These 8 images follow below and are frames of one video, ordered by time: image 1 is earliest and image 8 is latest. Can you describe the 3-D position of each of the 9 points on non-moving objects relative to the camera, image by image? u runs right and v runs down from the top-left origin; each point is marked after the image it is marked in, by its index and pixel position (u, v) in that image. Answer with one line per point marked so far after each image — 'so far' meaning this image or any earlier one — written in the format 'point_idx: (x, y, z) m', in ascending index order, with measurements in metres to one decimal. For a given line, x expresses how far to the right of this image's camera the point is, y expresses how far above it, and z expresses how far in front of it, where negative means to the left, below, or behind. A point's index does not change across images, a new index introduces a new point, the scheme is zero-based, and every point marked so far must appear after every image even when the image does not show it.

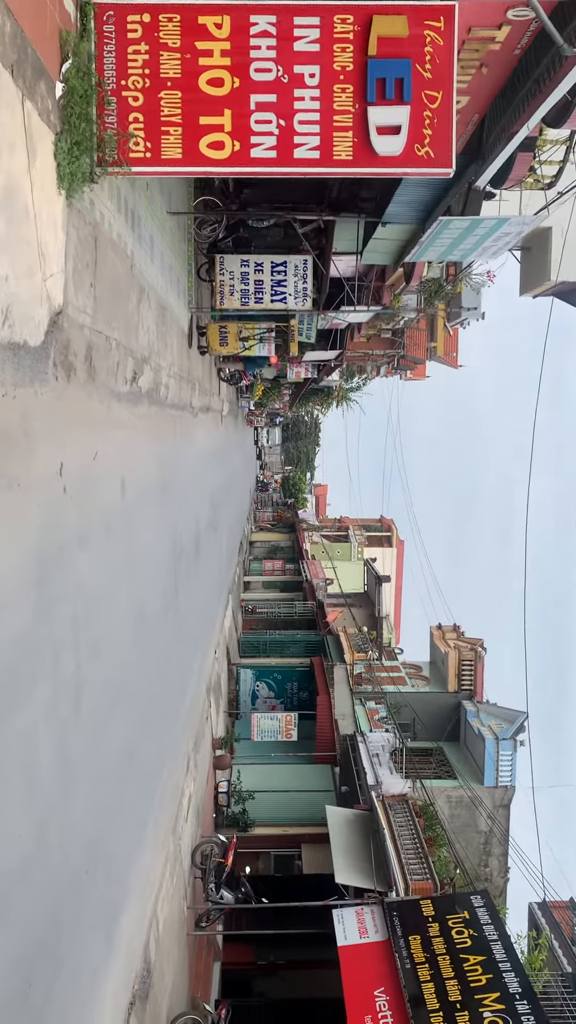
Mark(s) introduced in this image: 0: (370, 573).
0: (+1.8, -1.3, +18.7) m
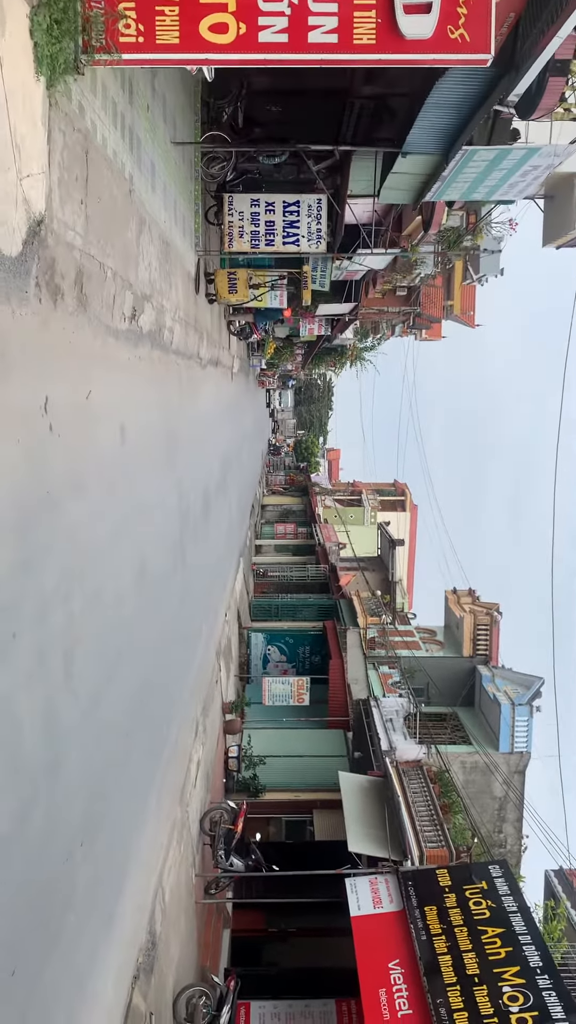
0: (+2.0, -0.5, +18.4) m
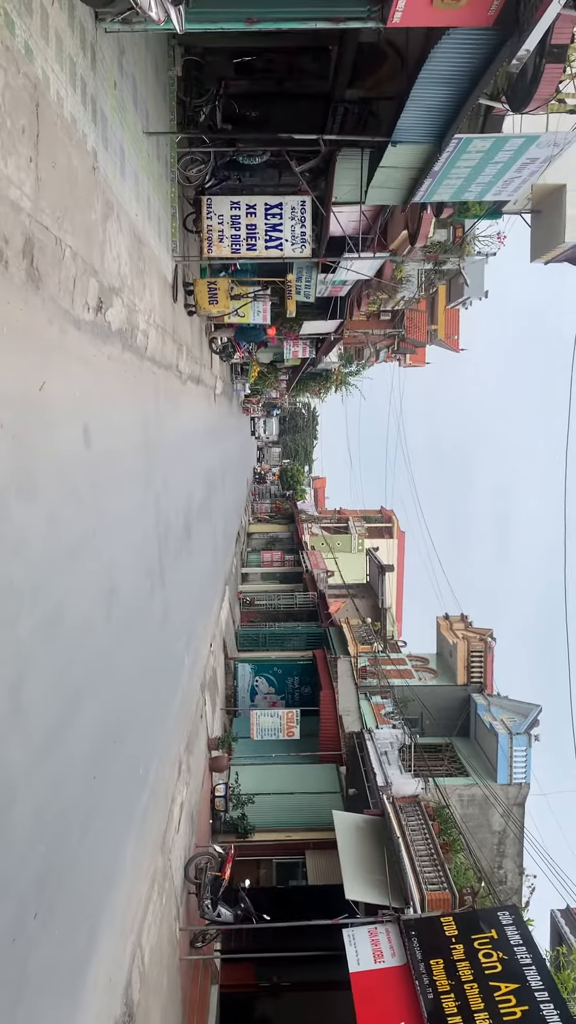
0: (+1.7, -1.0, +17.9) m
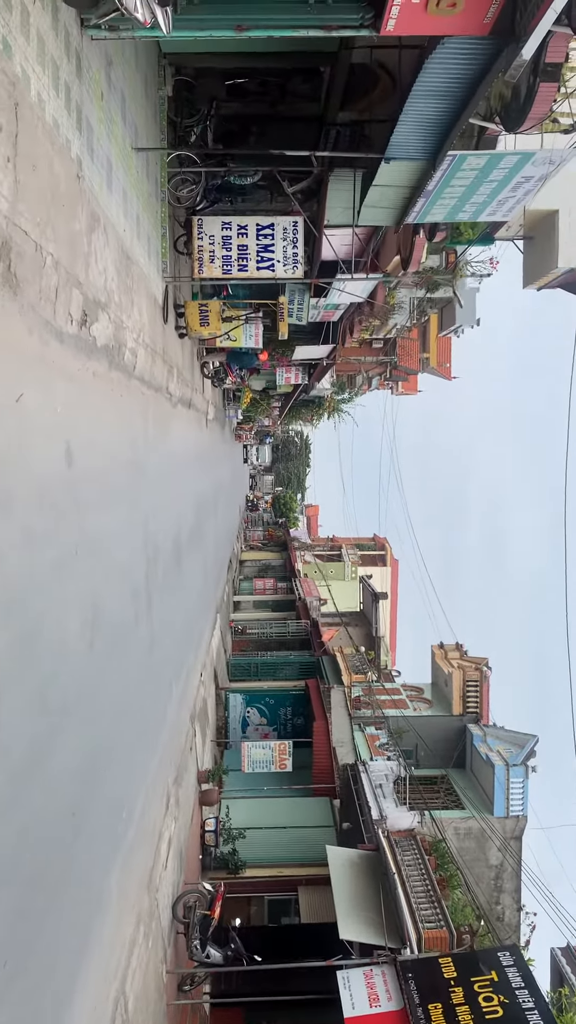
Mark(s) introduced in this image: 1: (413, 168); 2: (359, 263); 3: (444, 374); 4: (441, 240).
0: (+1.6, -1.6, +17.7) m
1: (+0.8, +2.2, +5.7) m
2: (+0.7, +2.5, +8.6) m
3: (+3.5, +3.1, +19.7) m
4: (+1.7, +3.0, +9.5) m
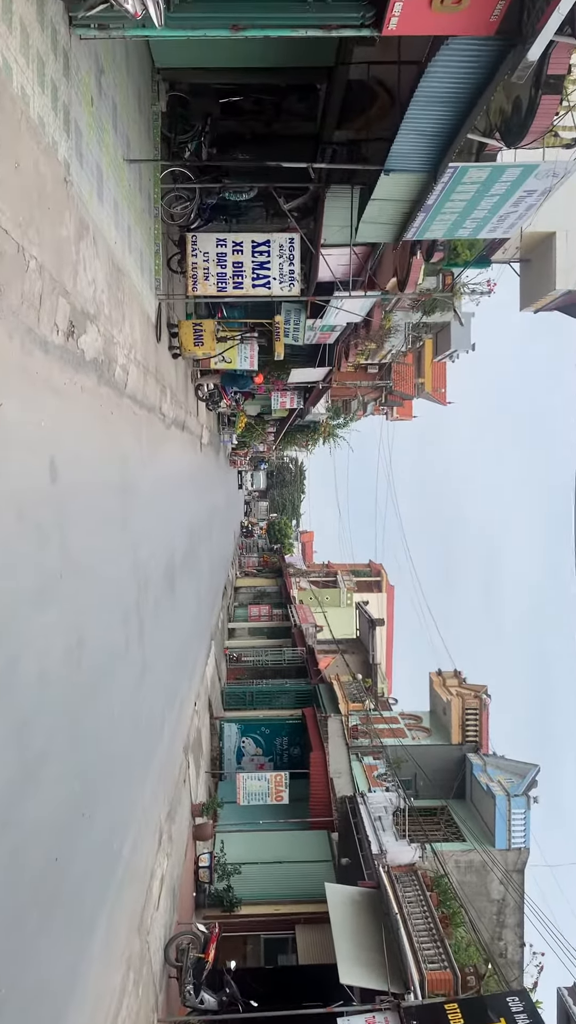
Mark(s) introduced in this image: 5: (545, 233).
0: (+1.5, -2.1, +17.4) m
1: (+0.8, +2.1, +5.5) m
2: (+0.7, +2.2, +8.5) m
3: (+3.4, +2.6, +19.6) m
4: (+1.6, +2.7, +9.4) m
5: (+2.8, +3.1, +9.5) m
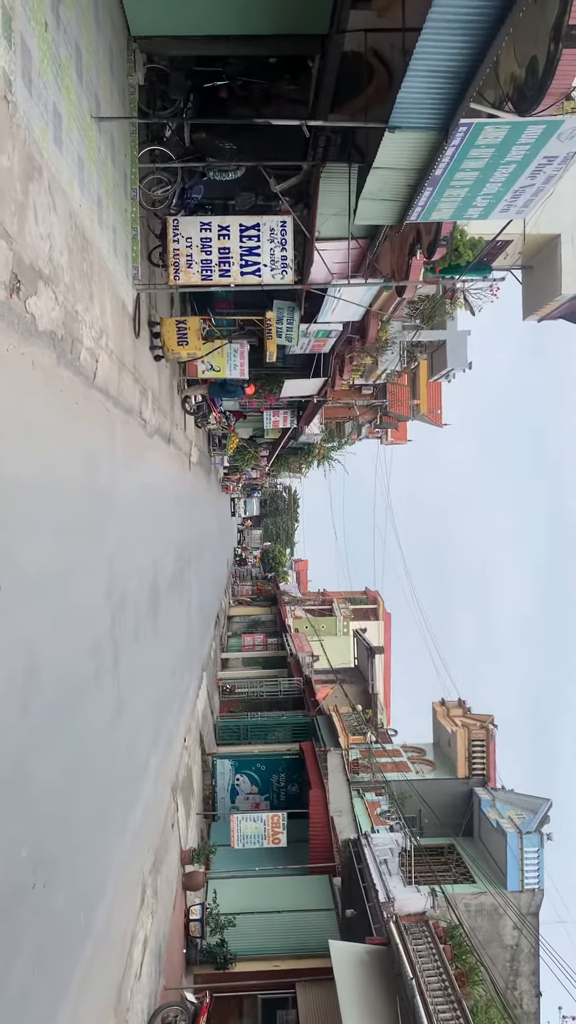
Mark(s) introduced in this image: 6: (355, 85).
0: (+1.4, -2.5, +16.7) m
1: (+0.7, +2.1, +4.9) m
2: (+0.6, +2.1, +7.9) m
3: (+3.3, +2.1, +19.0) m
4: (+1.5, +2.6, +8.8) m
5: (+2.7, +2.9, +8.9) m
6: (+0.5, +3.1, +6.1) m
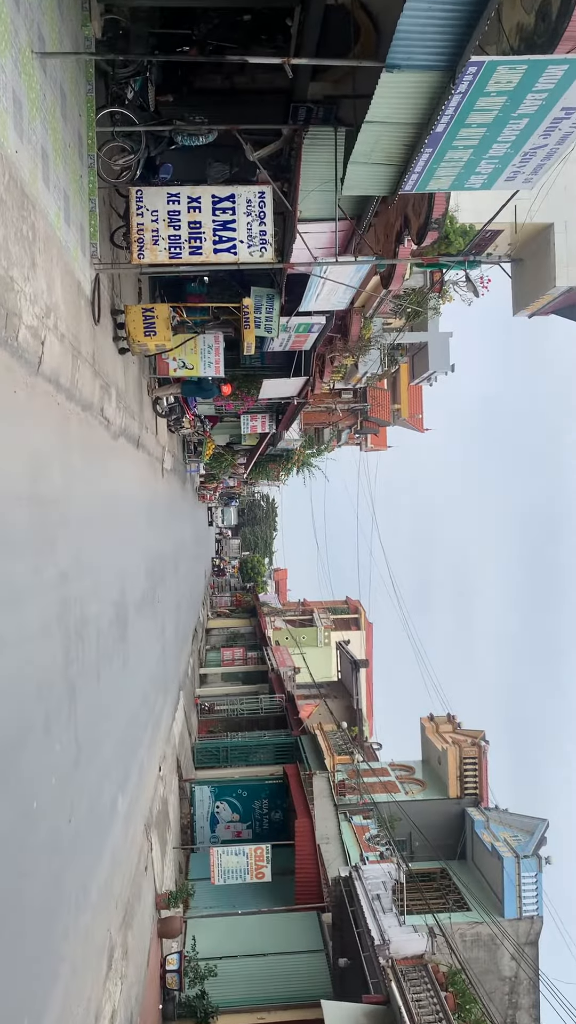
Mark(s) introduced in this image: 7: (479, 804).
0: (+1.1, -2.7, +16.0) m
1: (+0.6, +2.0, +4.3) m
2: (+0.4, +2.0, +7.2) m
3: (+2.8, +1.9, +18.4) m
4: (+1.3, +2.5, +8.2) m
5: (+2.5, +2.8, +8.3) m
6: (+0.3, +3.0, +5.5) m
7: (+2.7, -4.1, +12.0) m
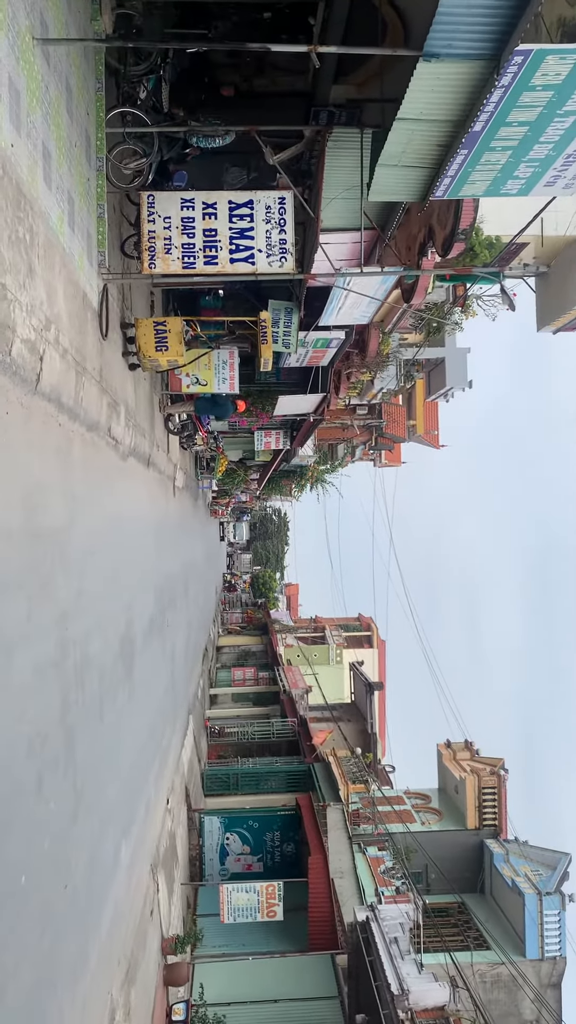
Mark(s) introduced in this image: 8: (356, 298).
0: (+1.3, -3.0, +15.6) m
1: (+0.8, +1.9, +3.9) m
2: (+0.6, +1.8, +6.9) m
3: (+3.1, +1.5, +18.0) m
4: (+1.5, +2.3, +7.8) m
5: (+2.7, +2.6, +8.0) m
6: (+0.5, +2.8, +5.1) m
7: (+2.9, -4.3, +11.6) m
8: (+0.5, +1.5, +6.5) m
